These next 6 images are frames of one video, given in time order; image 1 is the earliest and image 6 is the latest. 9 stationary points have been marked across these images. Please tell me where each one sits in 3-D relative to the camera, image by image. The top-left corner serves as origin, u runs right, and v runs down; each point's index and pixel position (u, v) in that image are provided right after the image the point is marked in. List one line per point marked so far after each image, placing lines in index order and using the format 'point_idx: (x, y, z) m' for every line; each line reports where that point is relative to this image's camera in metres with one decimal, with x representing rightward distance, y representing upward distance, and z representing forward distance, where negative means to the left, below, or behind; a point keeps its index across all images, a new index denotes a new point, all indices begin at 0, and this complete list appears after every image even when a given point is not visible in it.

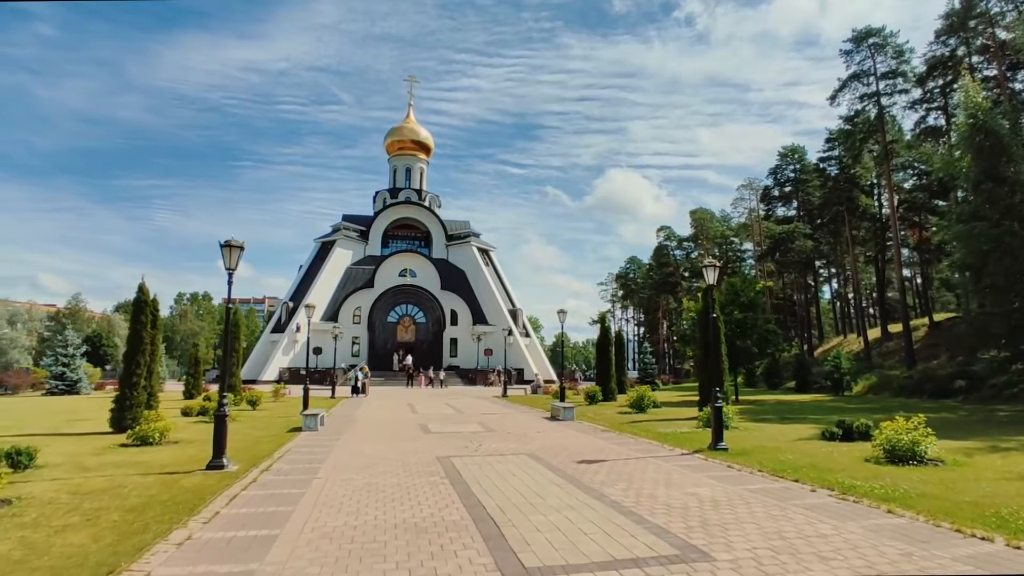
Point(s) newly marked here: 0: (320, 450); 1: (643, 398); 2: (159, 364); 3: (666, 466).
0: (-3.0, -2.6, +10.1) m
1: (+3.6, -3.0, +17.3) m
2: (-7.5, -1.6, +13.5) m
3: (+2.0, -2.3, +8.3) m
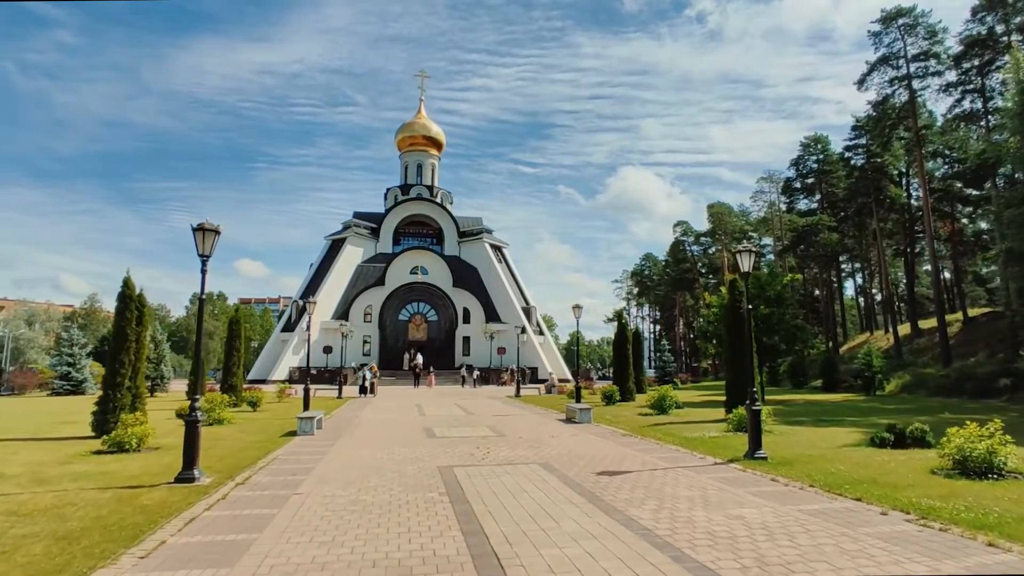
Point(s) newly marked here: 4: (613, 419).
0: (-2.9, -2.4, +9.1) m
1: (+3.9, -2.8, +16.1) m
2: (-7.2, -1.5, +12.6) m
3: (+2.1, -2.2, +7.2) m
4: (+2.4, -3.1, +14.9) m
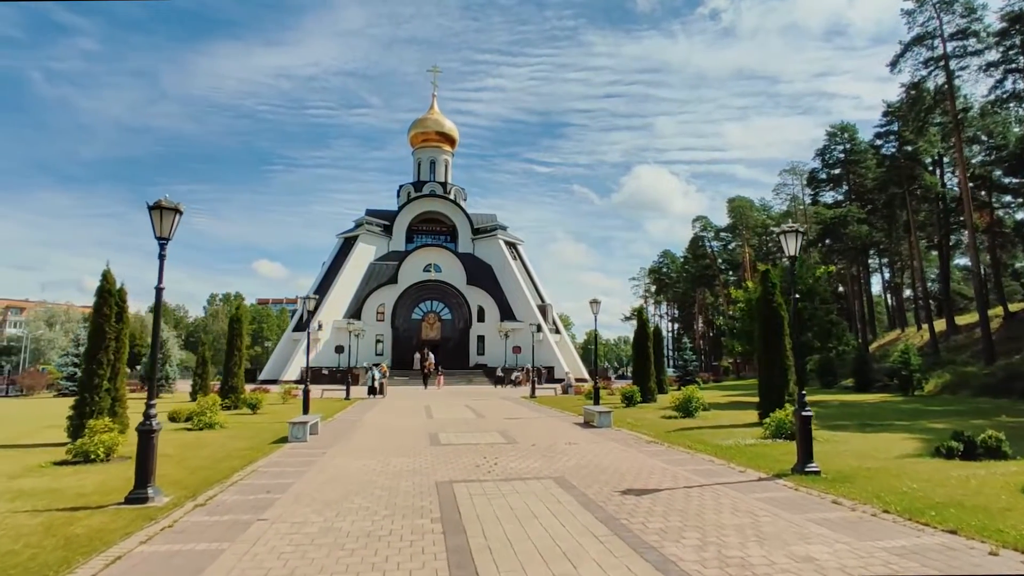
0: (-2.7, -2.3, +8.0) m
1: (+4.2, -2.6, +14.9) m
2: (-7.0, -1.4, +11.6) m
3: (+2.2, -2.0, +6.0) m
4: (+2.6, -2.9, +13.7) m
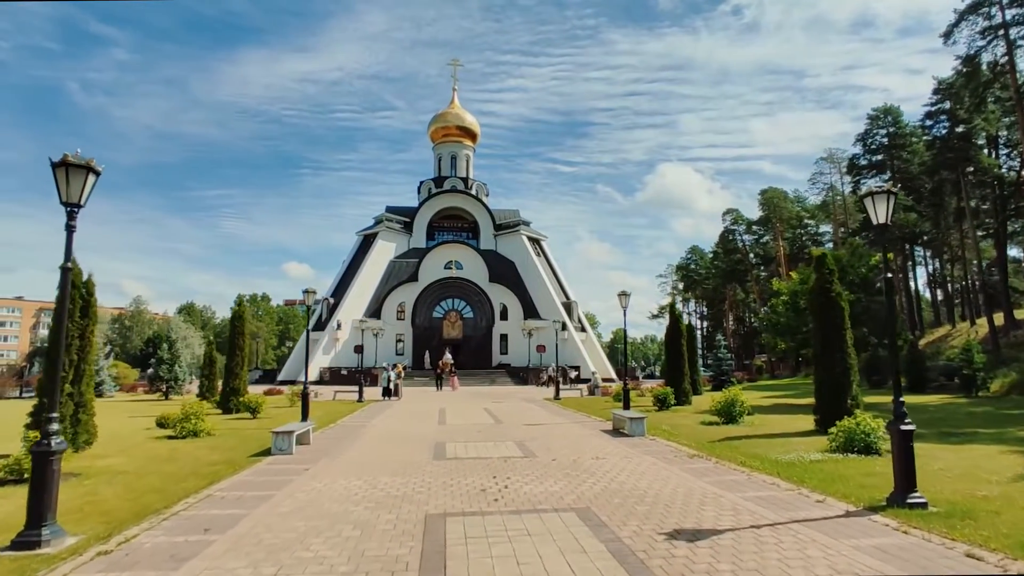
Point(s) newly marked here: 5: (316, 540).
0: (-2.6, -2.1, +6.5) m
1: (+4.6, -2.4, +13.1) m
2: (-6.8, -1.2, +10.3) m
3: (+2.3, -1.8, +4.3) m
4: (+3.0, -2.7, +12.0) m
5: (-1.5, -1.9, +4.9) m
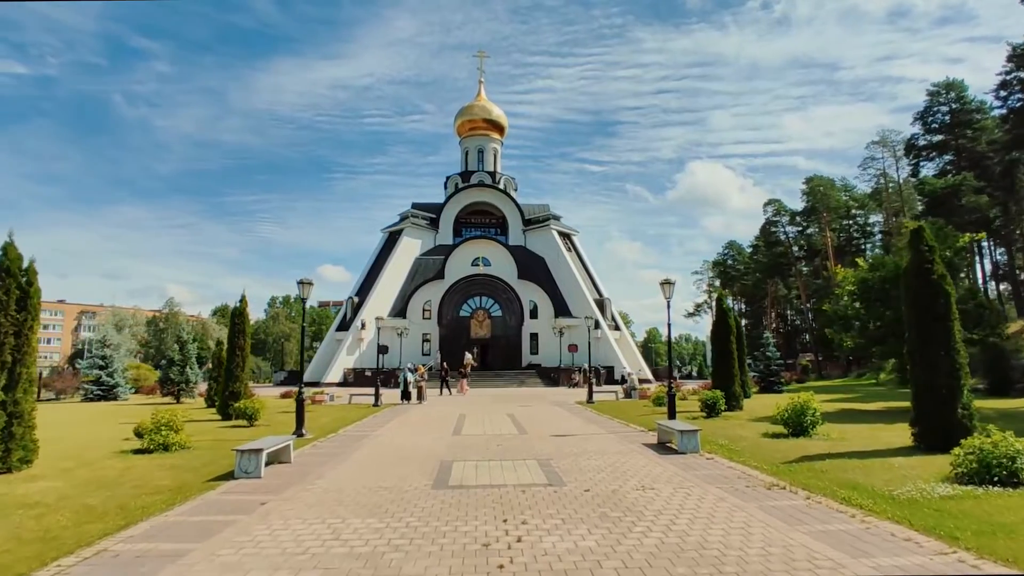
0: (-2.5, -1.9, +4.7) m
1: (+5.0, -2.1, +10.9) m
2: (-6.5, -1.1, +8.6) m
3: (+2.2, -1.5, +2.2) m
4: (+3.4, -2.4, +9.8) m
5: (-1.5, -1.7, +3.0) m
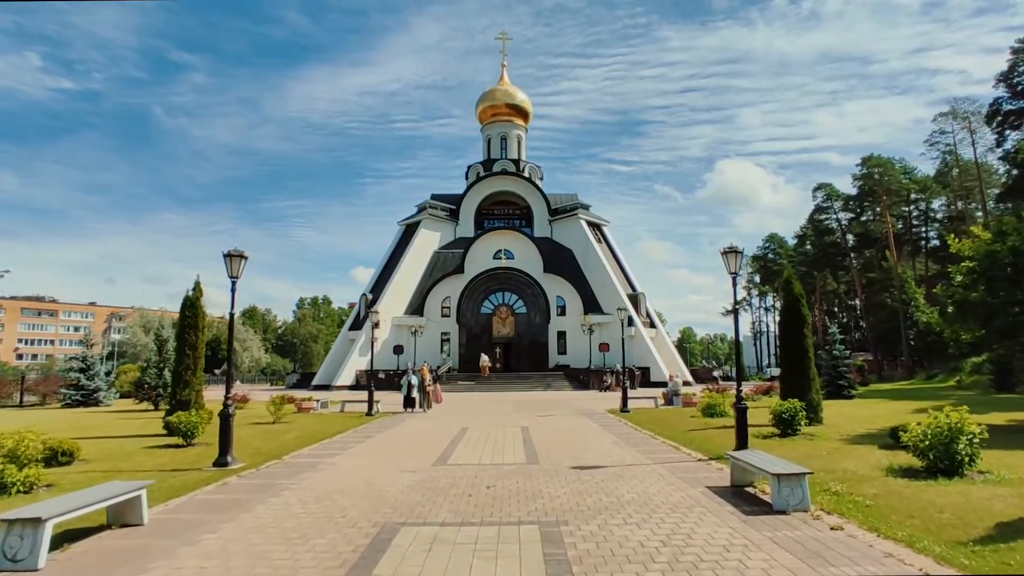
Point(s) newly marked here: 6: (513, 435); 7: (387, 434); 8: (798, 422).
0: (-2.8, -1.5, +1.2) m
1: (+5.0, -1.6, +7.1) m
2: (-6.6, -0.7, +5.4) m
3: (+1.8, -1.1, -1.4) m
4: (+3.3, -2.0, +6.1) m
5: (-1.9, -1.3, -0.5) m
6: (0.0, -2.9, +12.7) m
7: (-2.5, -3.0, +13.1) m
8: (+5.0, -2.4, +11.1) m
